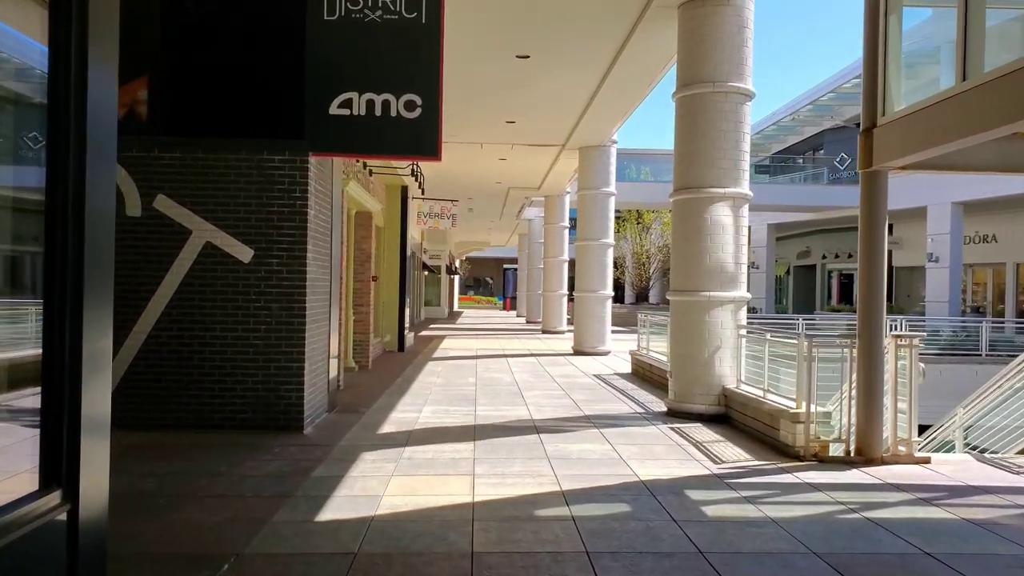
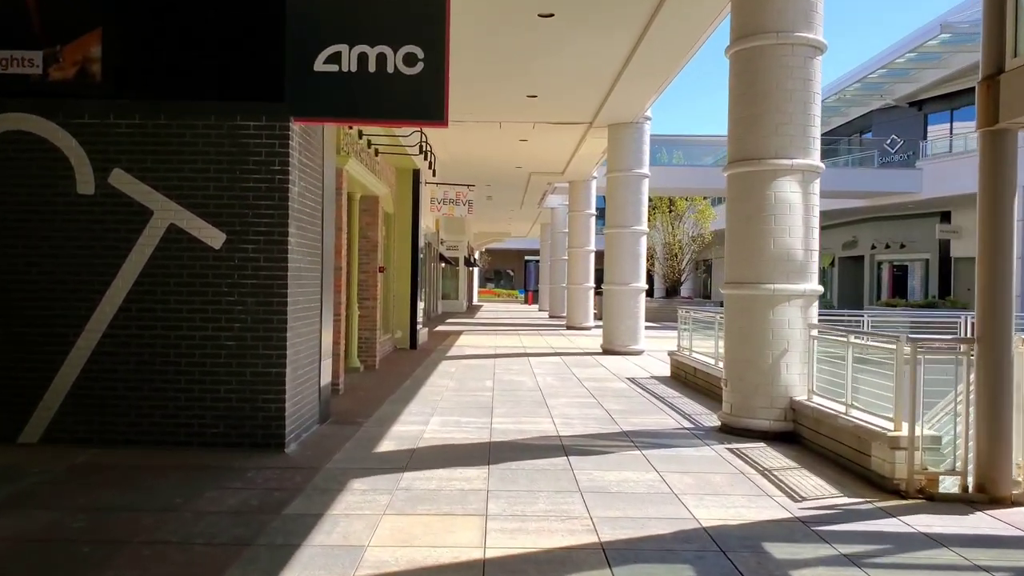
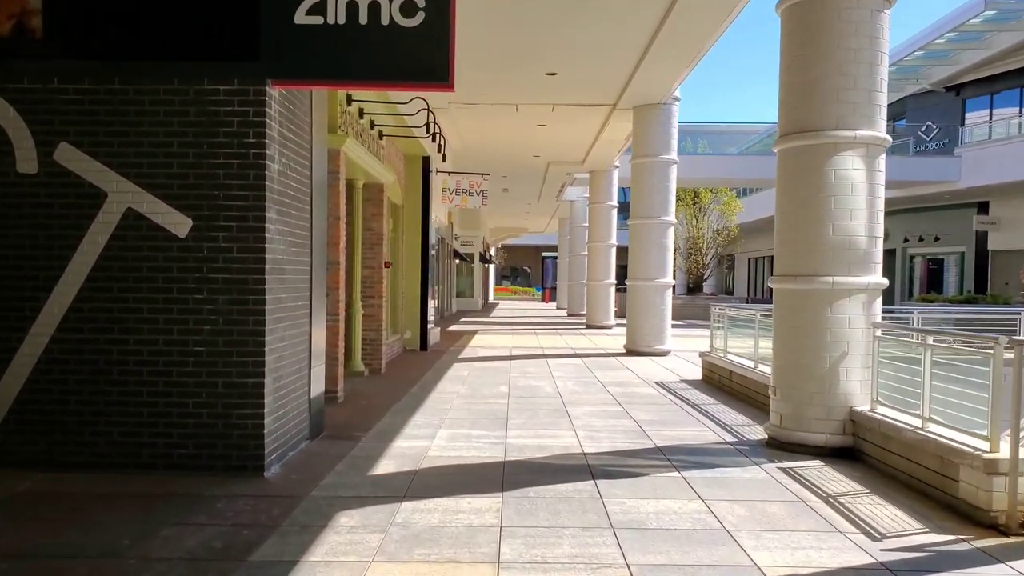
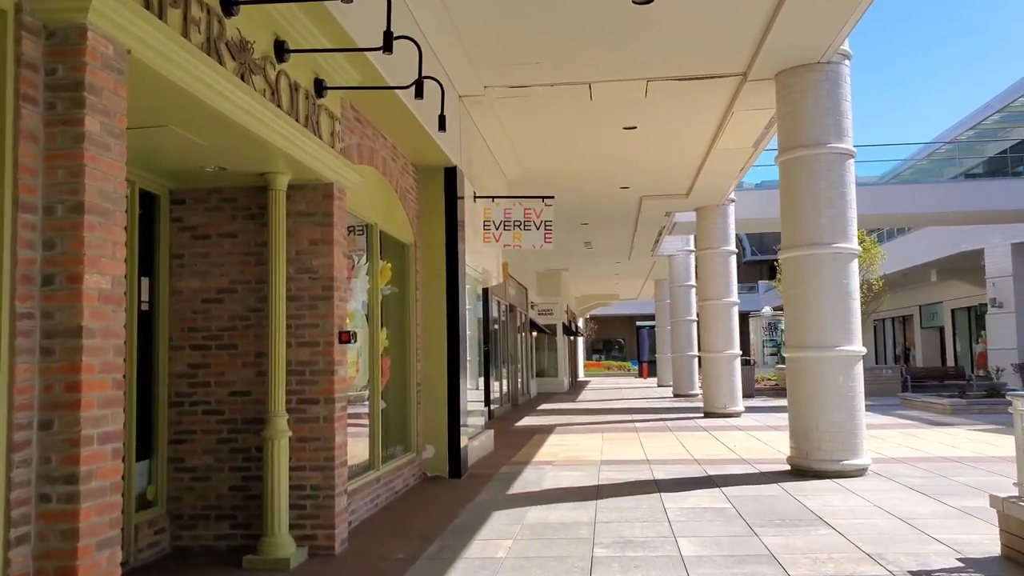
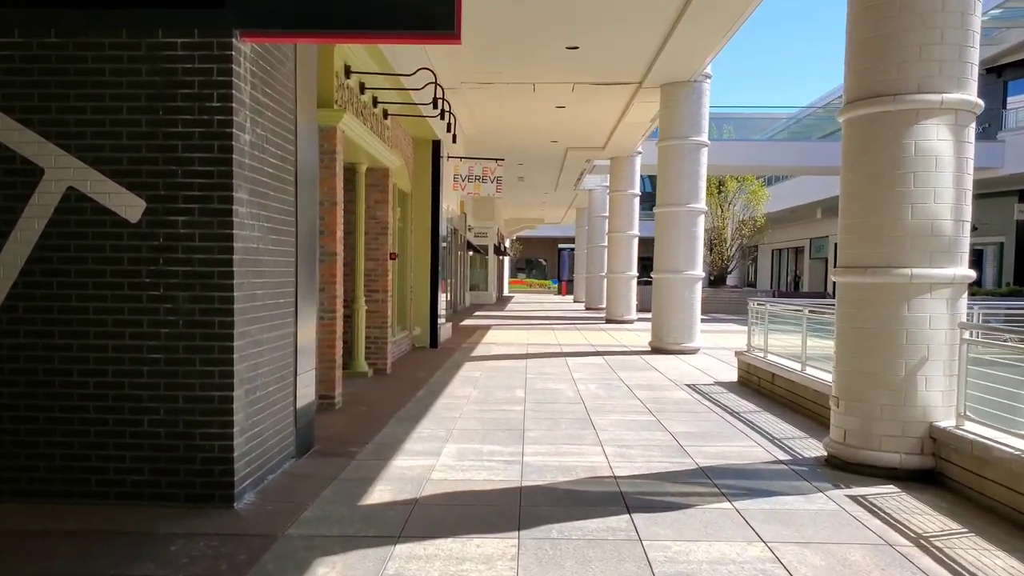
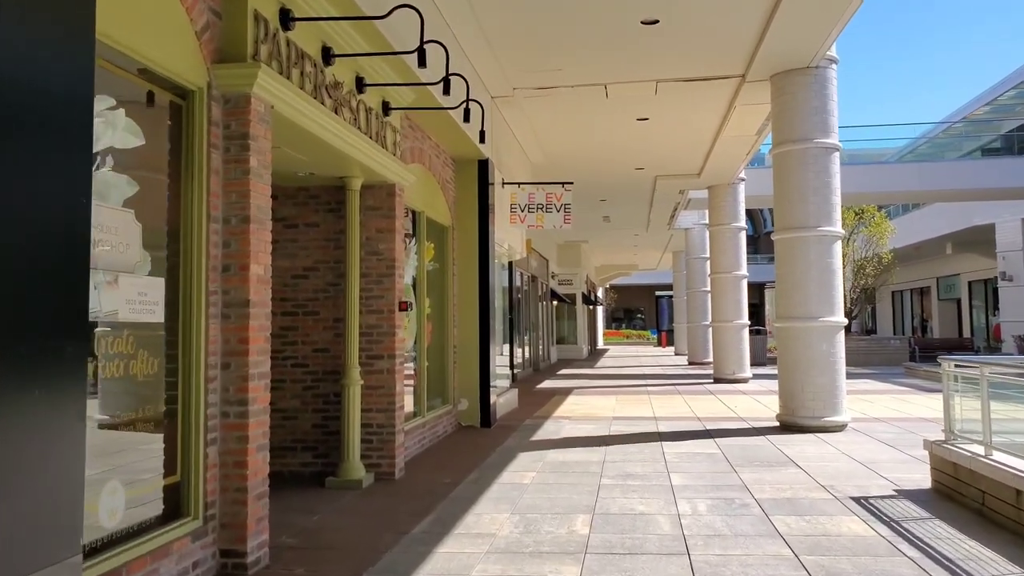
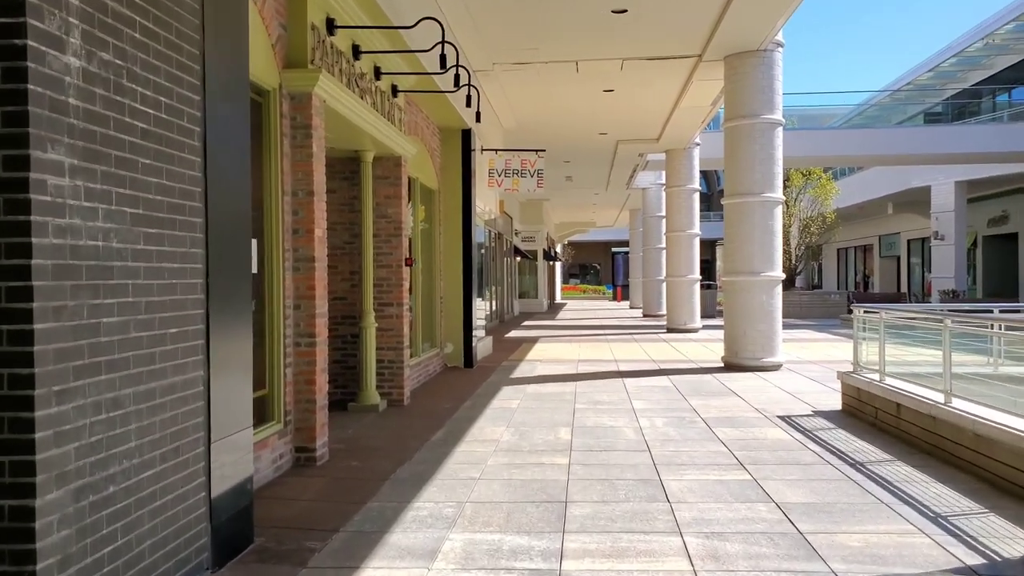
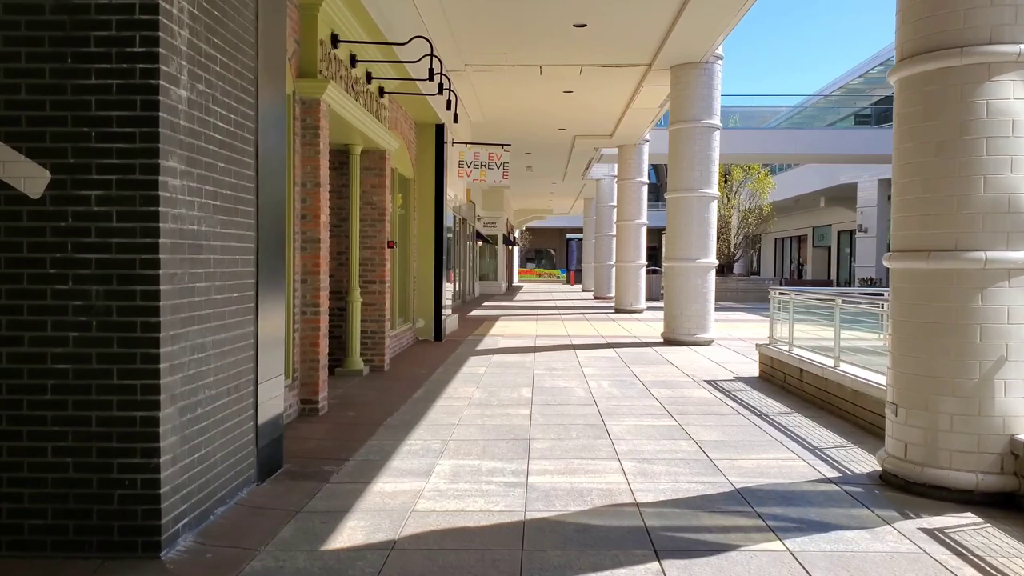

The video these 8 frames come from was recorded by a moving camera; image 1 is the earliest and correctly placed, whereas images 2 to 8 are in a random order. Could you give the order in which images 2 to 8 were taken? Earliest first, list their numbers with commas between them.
2, 3, 5, 8, 7, 6, 4
